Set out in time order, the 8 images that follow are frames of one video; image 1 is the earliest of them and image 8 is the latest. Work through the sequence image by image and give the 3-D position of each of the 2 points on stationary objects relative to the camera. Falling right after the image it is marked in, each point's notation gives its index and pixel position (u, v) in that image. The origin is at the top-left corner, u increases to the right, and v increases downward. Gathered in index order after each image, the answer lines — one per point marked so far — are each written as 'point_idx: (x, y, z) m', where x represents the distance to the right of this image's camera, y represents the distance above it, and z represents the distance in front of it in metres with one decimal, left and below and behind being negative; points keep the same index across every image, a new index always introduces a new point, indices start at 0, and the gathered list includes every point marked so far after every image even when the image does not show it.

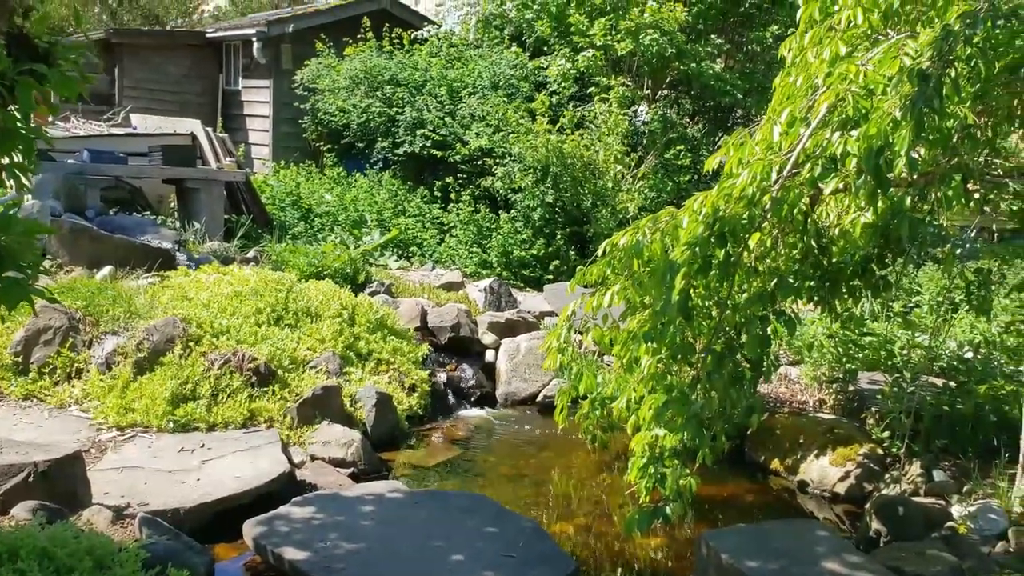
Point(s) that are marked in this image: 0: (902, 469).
0: (+2.0, -1.0, +5.0) m
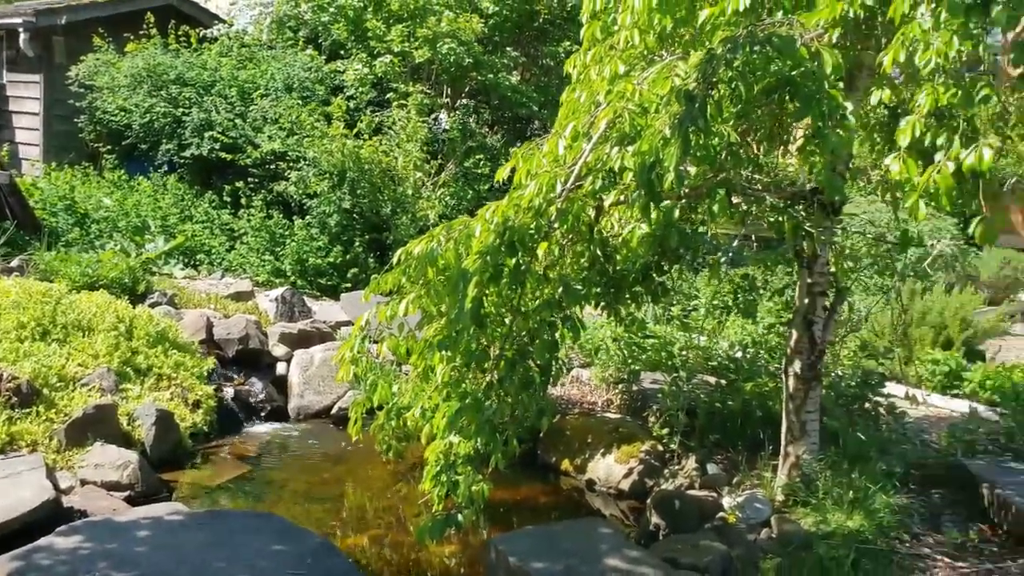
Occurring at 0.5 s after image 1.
0: (+0.9, -1.0, +5.3) m
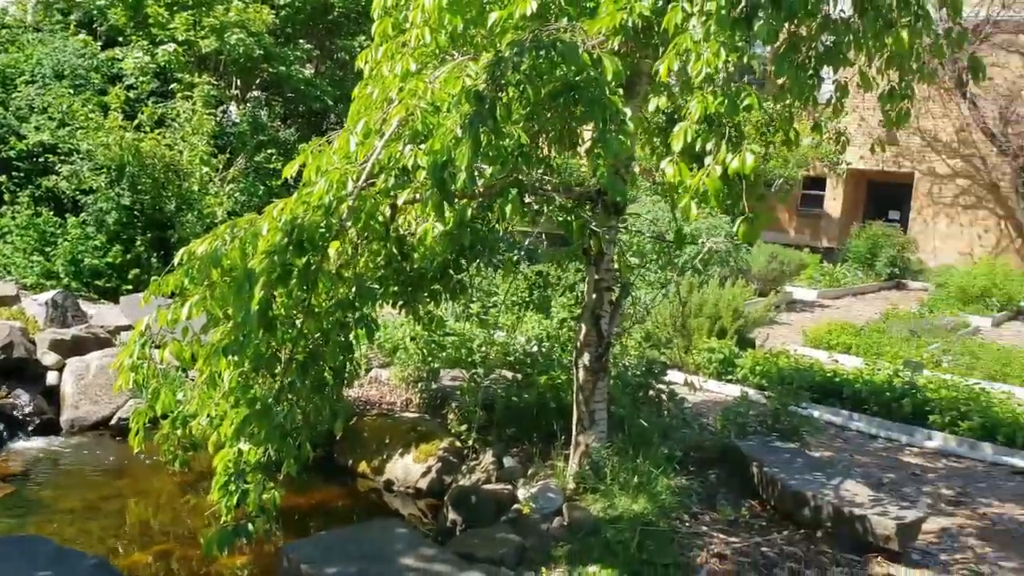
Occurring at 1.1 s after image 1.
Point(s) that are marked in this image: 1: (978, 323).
0: (-0.2, -1.0, +5.3) m
1: (+7.0, -0.5, +14.3) m
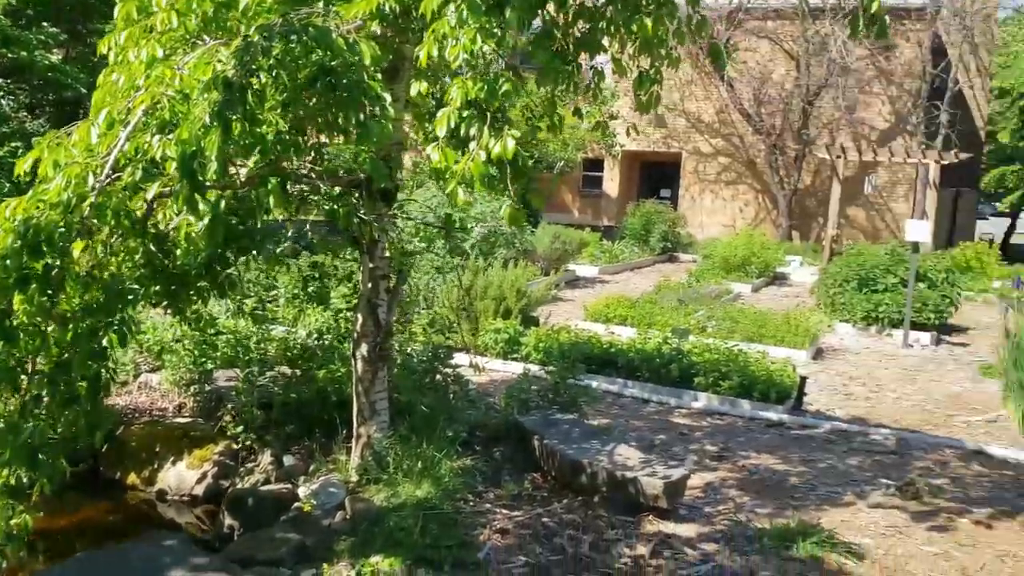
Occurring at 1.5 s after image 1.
0: (-1.4, -0.9, +5.2) m
1: (+3.7, 0.0, +15.4) m
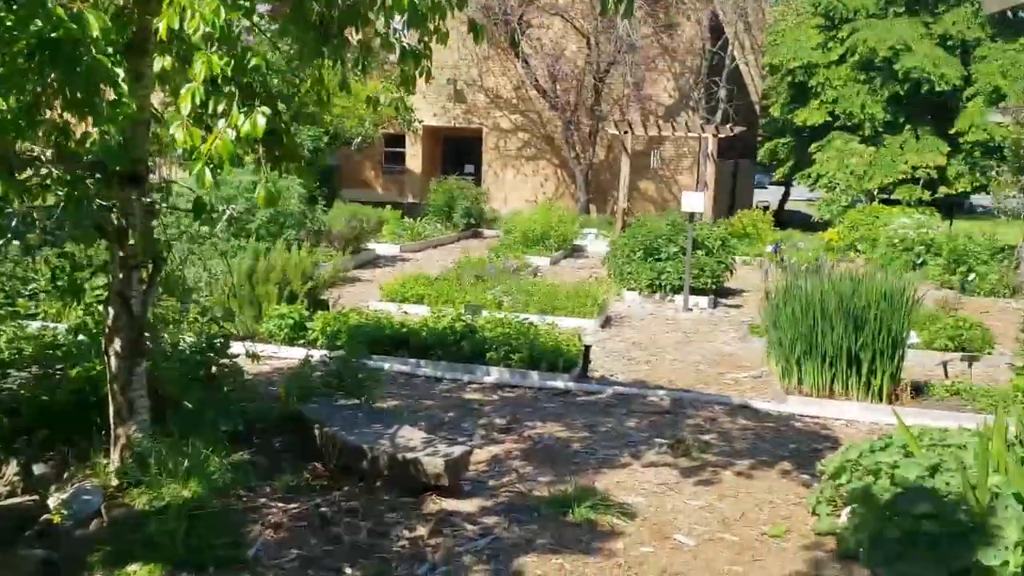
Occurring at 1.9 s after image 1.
0: (-2.5, -0.9, +4.7) m
1: (+0.4, +0.4, +15.8) m
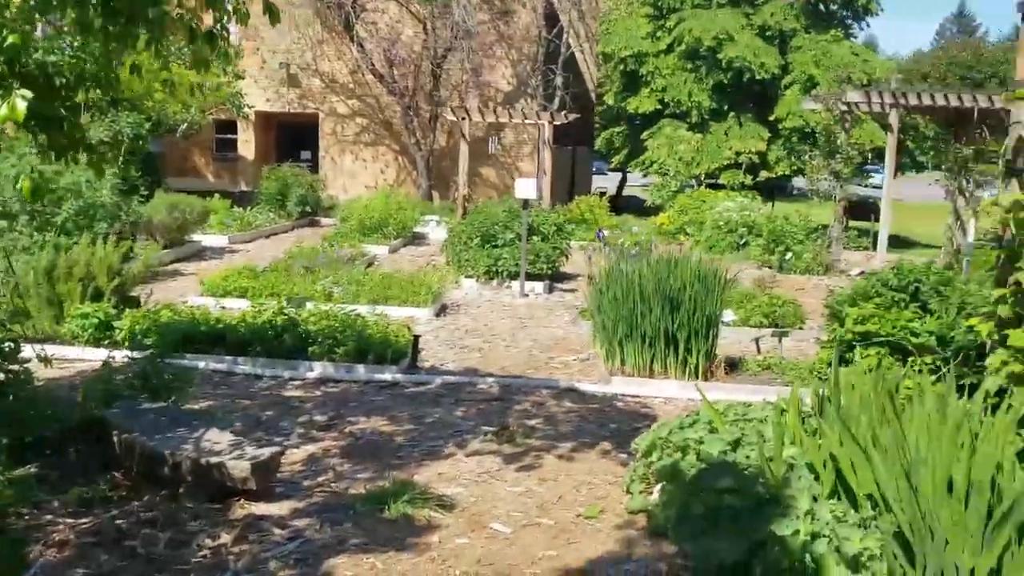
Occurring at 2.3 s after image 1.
0: (-3.4, -1.0, +4.2) m
1: (-2.3, +0.6, +15.5) m
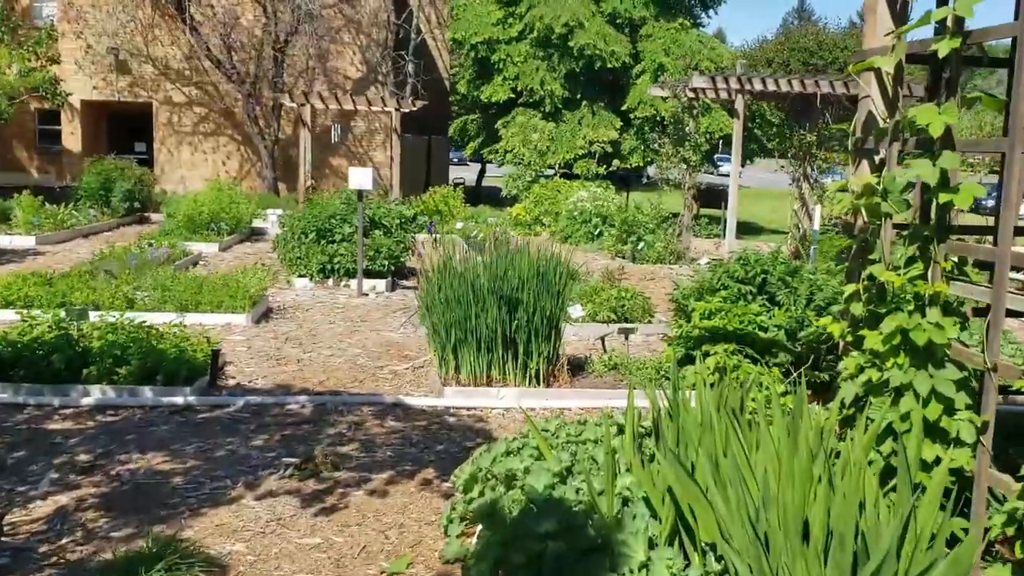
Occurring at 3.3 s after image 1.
0: (-4.2, -1.1, +2.9) m
1: (-4.7, +0.6, +14.2) m
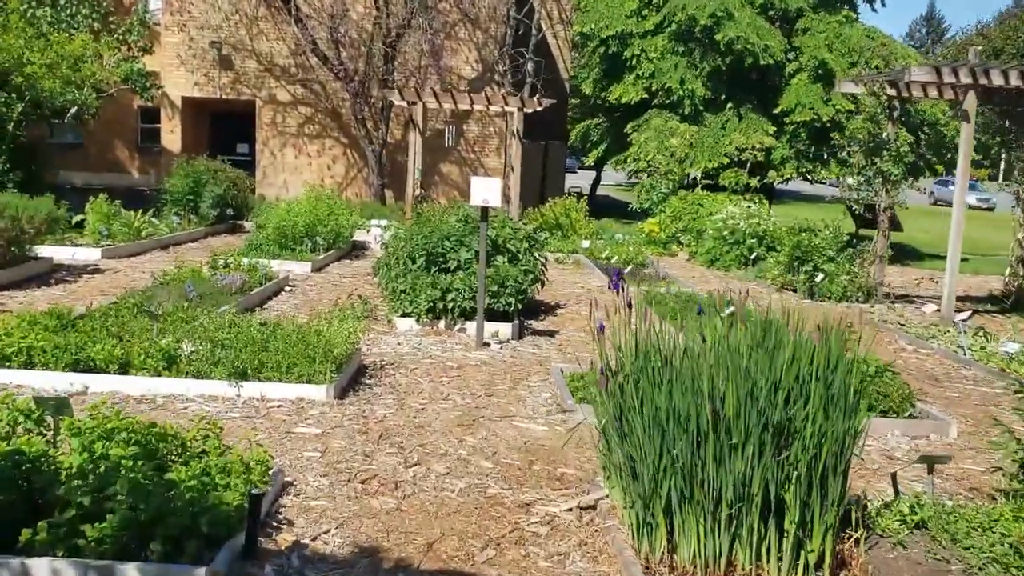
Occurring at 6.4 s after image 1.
0: (-3.6, -1.4, +0.5) m
1: (-2.8, +0.2, +11.9) m
